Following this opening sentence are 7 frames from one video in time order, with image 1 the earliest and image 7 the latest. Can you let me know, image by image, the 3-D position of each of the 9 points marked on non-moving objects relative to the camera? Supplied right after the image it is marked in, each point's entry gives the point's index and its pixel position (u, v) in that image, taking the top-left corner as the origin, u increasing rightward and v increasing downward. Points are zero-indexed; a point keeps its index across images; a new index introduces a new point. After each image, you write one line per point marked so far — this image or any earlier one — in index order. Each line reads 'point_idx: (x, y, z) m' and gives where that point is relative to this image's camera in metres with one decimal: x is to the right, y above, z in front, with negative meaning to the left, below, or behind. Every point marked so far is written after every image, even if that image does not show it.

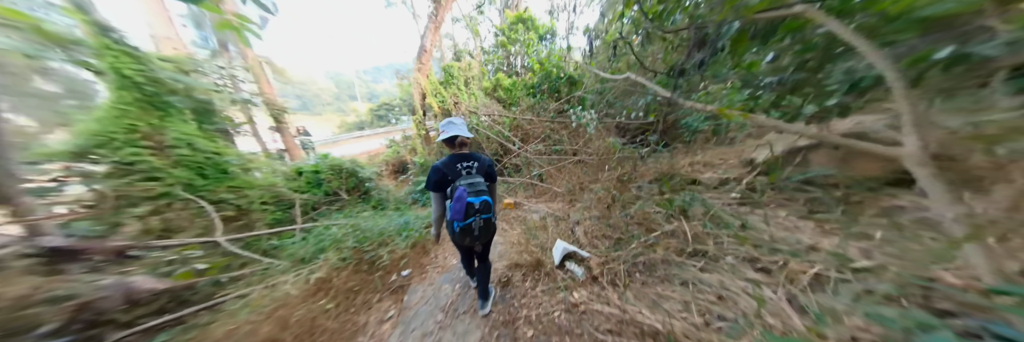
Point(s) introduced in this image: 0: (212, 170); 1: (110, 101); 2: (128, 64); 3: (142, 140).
0: (-5.7, 0.0, +3.4) m
1: (-6.0, +1.0, +2.7) m
2: (-6.1, +1.6, +2.8) m
3: (-6.0, +0.5, +2.9) m
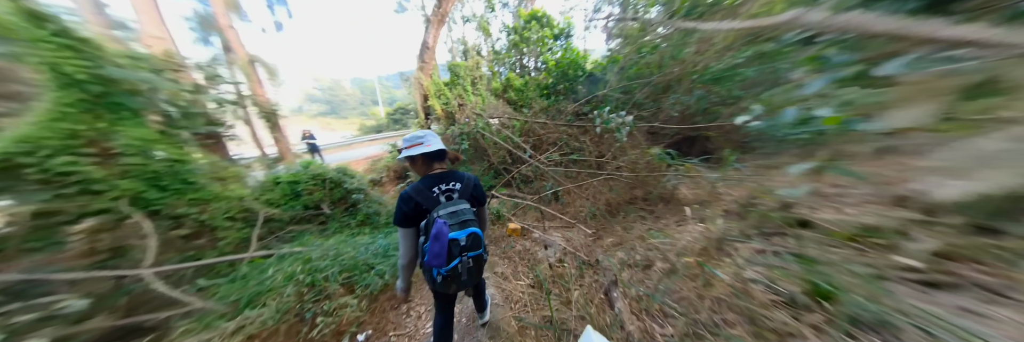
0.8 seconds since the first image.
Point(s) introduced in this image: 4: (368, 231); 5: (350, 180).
0: (-5.6, -0.1, +2.9) m
1: (-5.9, +0.9, +2.3) m
2: (-6.0, +1.5, +2.4) m
3: (-5.9, +0.4, +2.5) m
4: (-3.0, -1.2, +3.6) m
5: (-3.6, -0.2, +4.0) m
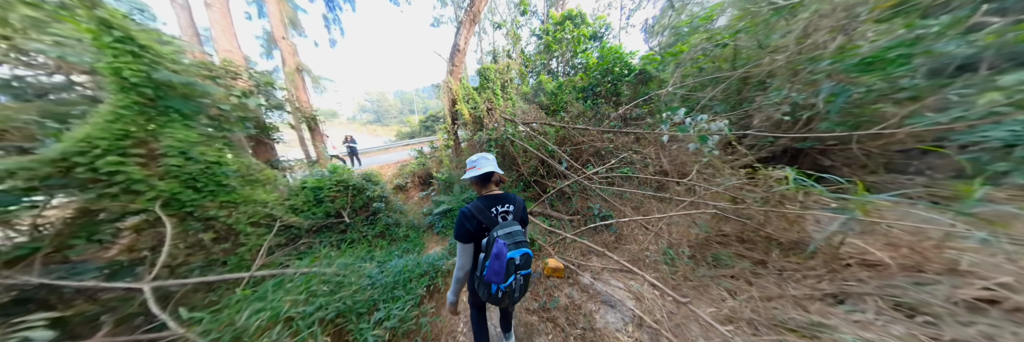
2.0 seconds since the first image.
0: (-5.0, -0.2, +3.0) m
1: (-5.4, +0.9, +2.4) m
2: (-5.4, +1.5, +2.6) m
3: (-5.4, +0.4, +2.6) m
4: (-2.4, -1.4, +3.3) m
5: (-2.9, -0.3, +3.8) m
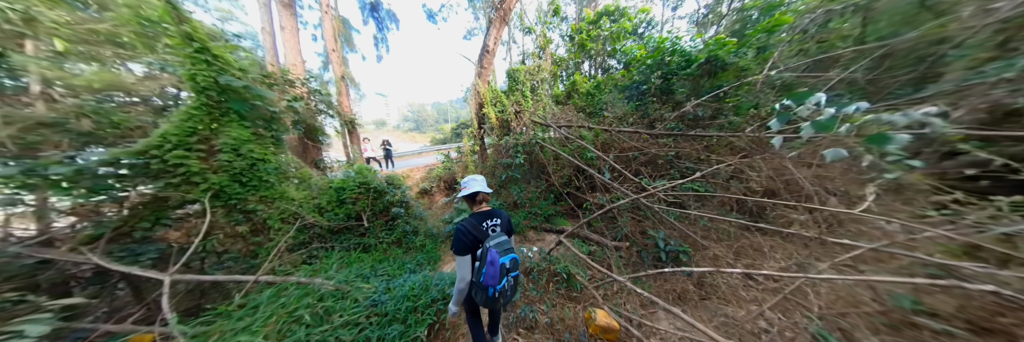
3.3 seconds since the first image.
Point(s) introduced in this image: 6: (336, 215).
0: (-4.6, -0.1, +3.1) m
1: (-4.9, +1.0, +2.7) m
2: (-4.9, +1.6, +2.9) m
3: (-4.9, +0.5, +2.8) m
4: (-1.9, -1.4, +3.0) m
5: (-2.4, -0.4, +3.6) m
6: (-3.1, -0.8, +3.2) m
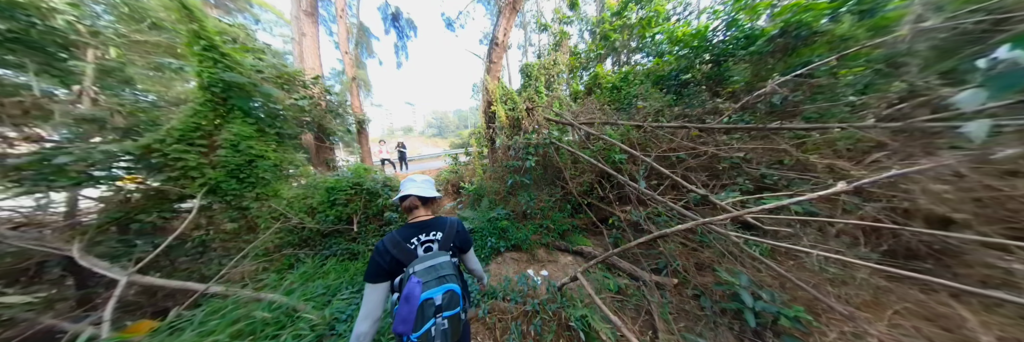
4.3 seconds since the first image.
0: (-4.5, 0.0, +3.0) m
1: (-4.8, +1.1, +2.7) m
2: (-4.8, +1.7, +2.9) m
3: (-4.8, +0.5, +2.8) m
4: (-1.9, -1.4, +2.6) m
5: (-2.2, -0.4, +3.3) m
6: (-3.0, -0.7, +2.9) m
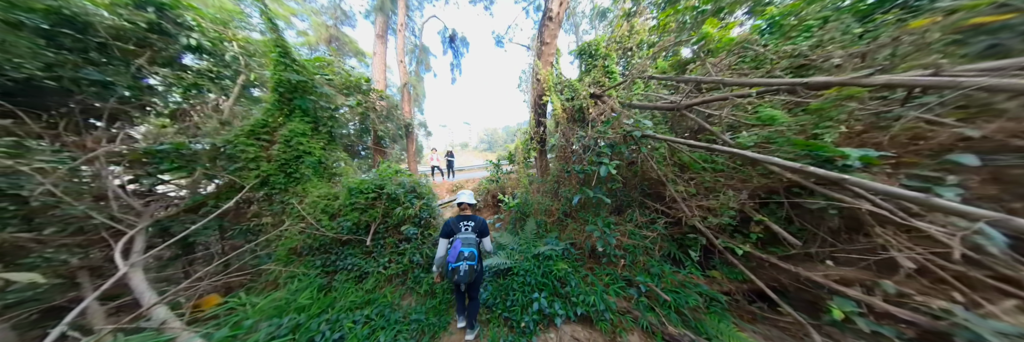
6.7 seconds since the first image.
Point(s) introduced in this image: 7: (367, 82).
0: (-3.7, 0.0, +3.0) m
1: (-4.0, +1.2, +2.9) m
2: (-3.9, +1.7, +3.1) m
3: (-4.0, +0.6, +2.9) m
4: (-1.3, -1.4, +1.9) m
5: (-1.4, -0.4, +2.7) m
6: (-2.3, -0.7, +2.5) m
7: (-3.5, +2.1, +4.3) m
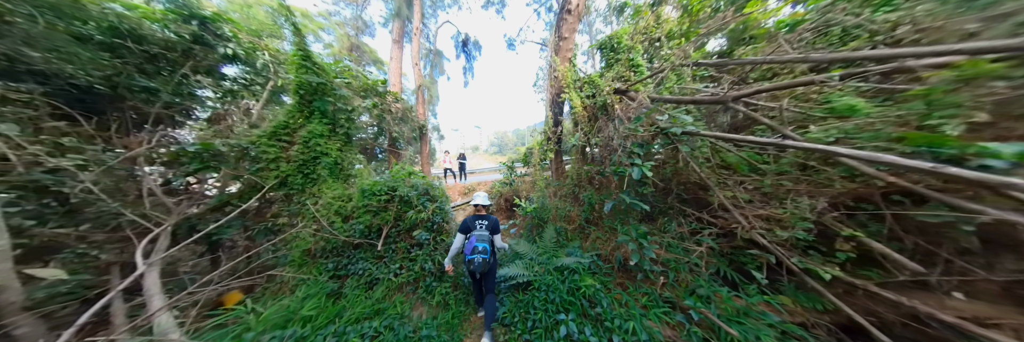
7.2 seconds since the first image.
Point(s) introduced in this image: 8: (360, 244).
0: (-3.4, 0.0, +3.1) m
1: (-3.8, +1.2, +2.9) m
2: (-3.6, +1.7, +3.1) m
3: (-3.8, +0.6, +3.0) m
4: (-1.2, -1.4, +1.7) m
5: (-1.2, -0.4, +2.6) m
6: (-2.1, -0.7, +2.4) m
7: (-3.1, +2.1, +4.4) m
8: (-2.0, -1.0, +2.4) m
